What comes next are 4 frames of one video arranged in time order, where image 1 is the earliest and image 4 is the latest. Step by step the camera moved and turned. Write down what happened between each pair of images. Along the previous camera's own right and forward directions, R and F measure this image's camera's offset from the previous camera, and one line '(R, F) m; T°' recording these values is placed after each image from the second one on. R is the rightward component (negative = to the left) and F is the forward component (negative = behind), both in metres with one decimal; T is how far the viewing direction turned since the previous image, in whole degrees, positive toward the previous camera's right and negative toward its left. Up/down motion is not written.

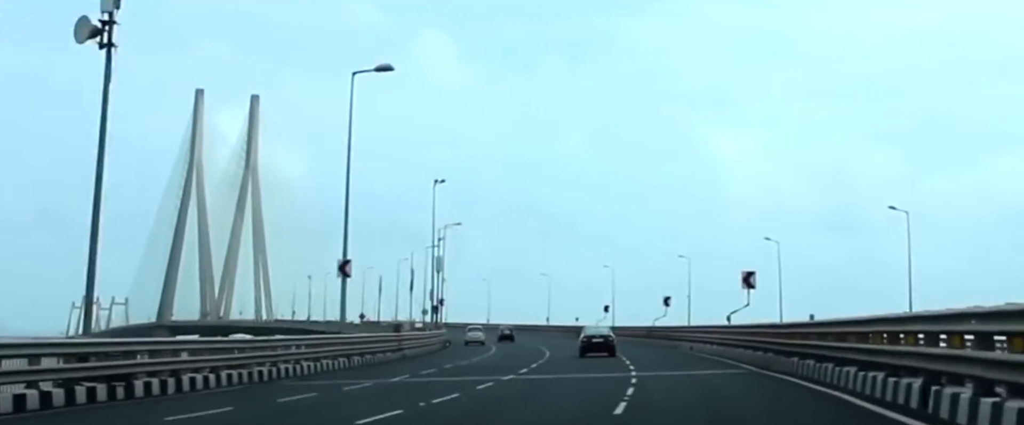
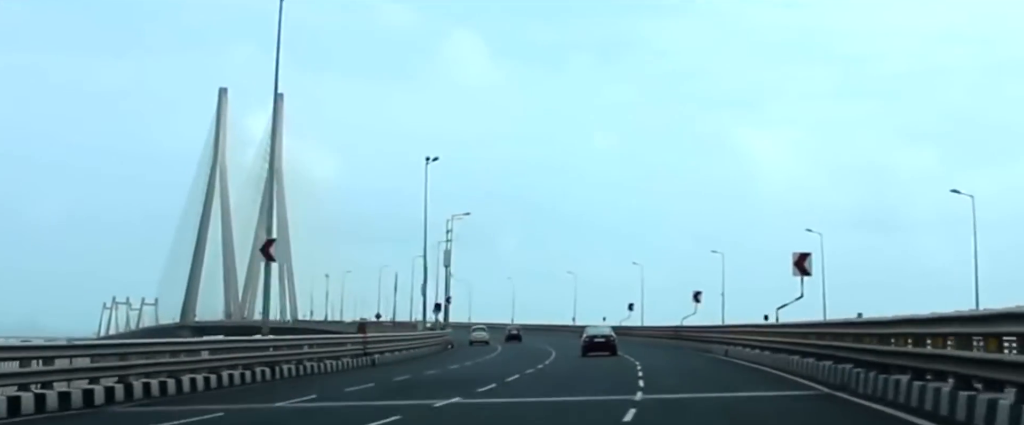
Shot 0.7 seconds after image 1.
(+1.0, +1.0) m; -1°
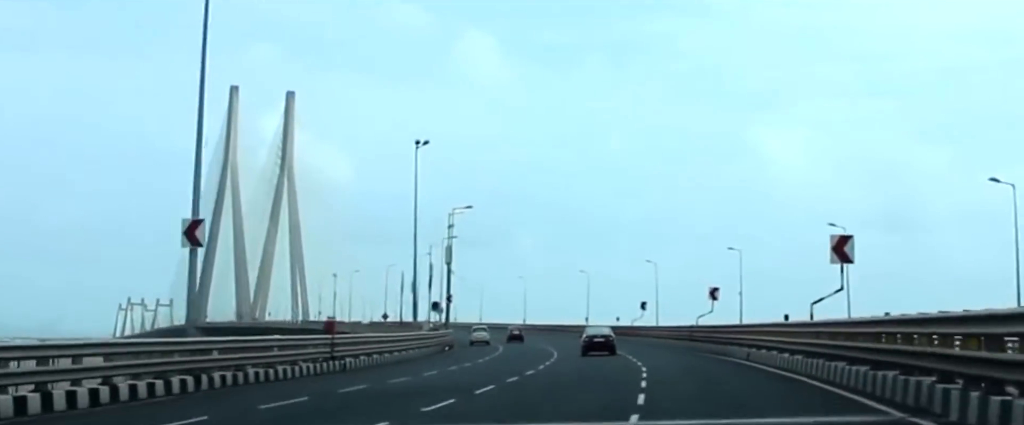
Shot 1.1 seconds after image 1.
(+0.6, +0.7) m; -1°
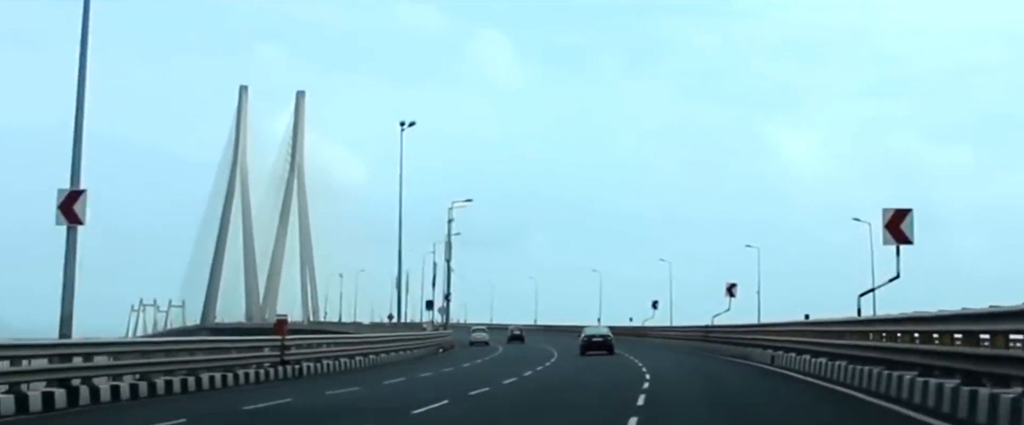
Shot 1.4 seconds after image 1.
(+0.6, +1.2) m; -1°
